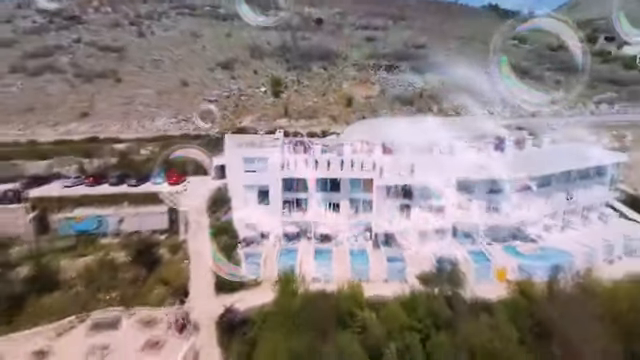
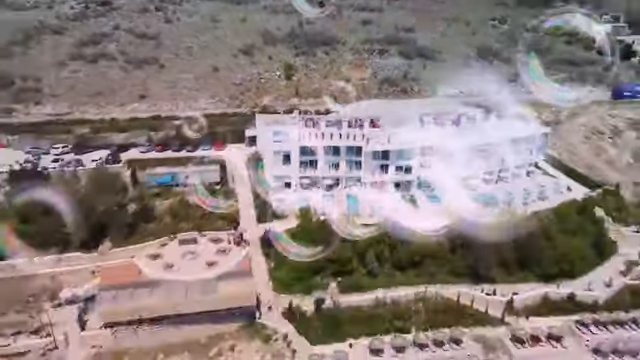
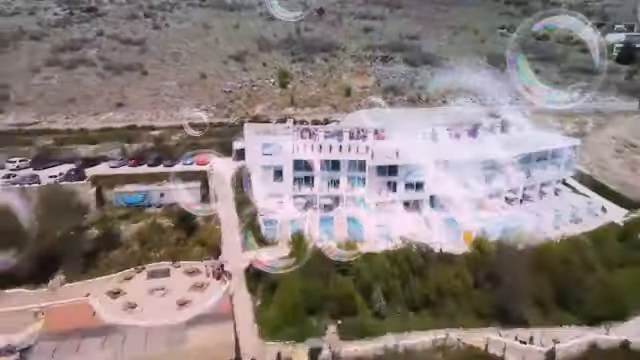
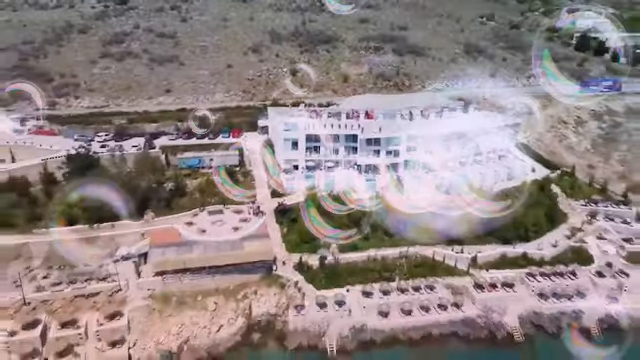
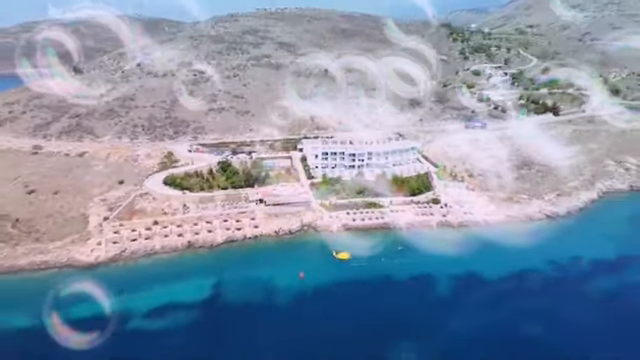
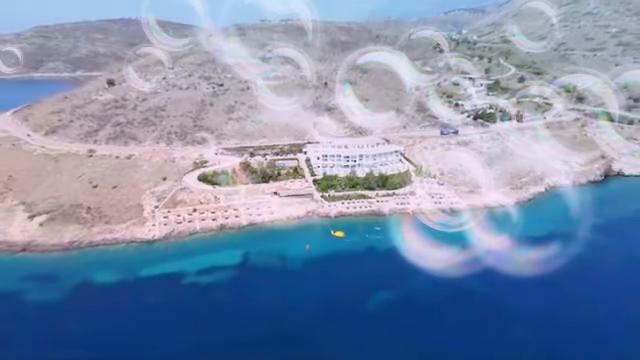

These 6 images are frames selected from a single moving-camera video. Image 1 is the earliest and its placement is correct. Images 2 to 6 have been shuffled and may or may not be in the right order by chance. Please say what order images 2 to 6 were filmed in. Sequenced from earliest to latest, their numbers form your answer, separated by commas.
3, 2, 4, 5, 6
